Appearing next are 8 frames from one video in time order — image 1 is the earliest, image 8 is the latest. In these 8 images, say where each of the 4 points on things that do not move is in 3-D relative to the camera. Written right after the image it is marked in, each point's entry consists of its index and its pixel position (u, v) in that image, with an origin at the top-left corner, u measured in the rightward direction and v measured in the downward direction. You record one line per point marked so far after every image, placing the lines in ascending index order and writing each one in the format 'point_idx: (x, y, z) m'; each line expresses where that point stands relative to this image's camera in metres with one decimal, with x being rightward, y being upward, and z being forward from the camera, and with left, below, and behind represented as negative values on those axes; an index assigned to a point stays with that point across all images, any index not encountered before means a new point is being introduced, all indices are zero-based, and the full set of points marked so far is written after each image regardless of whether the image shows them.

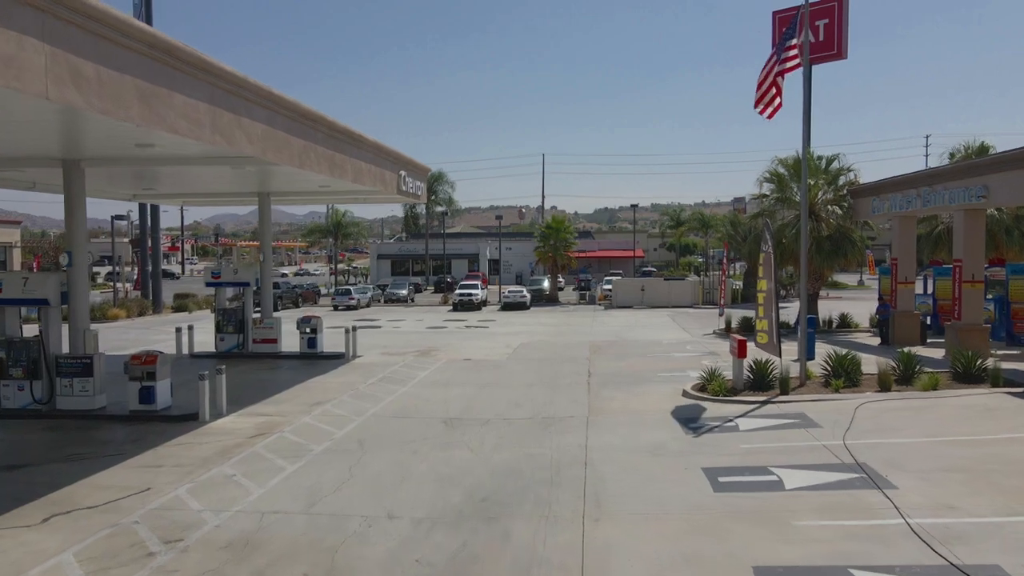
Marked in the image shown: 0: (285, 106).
0: (-3.5, +2.8, +11.2) m
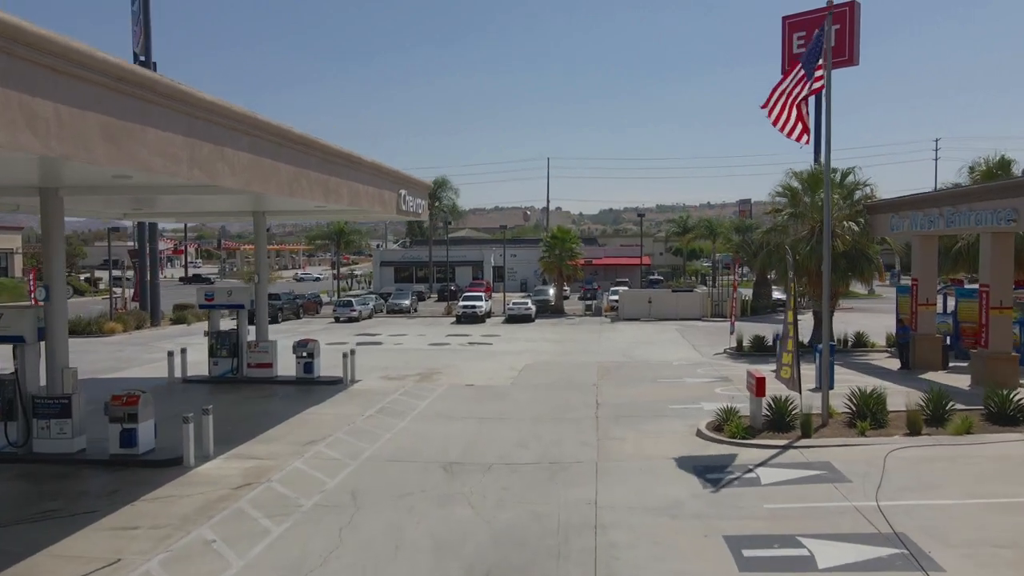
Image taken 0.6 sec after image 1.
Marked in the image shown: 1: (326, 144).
0: (-3.4, +2.2, +10.5) m
1: (-3.2, +2.4, +12.5) m
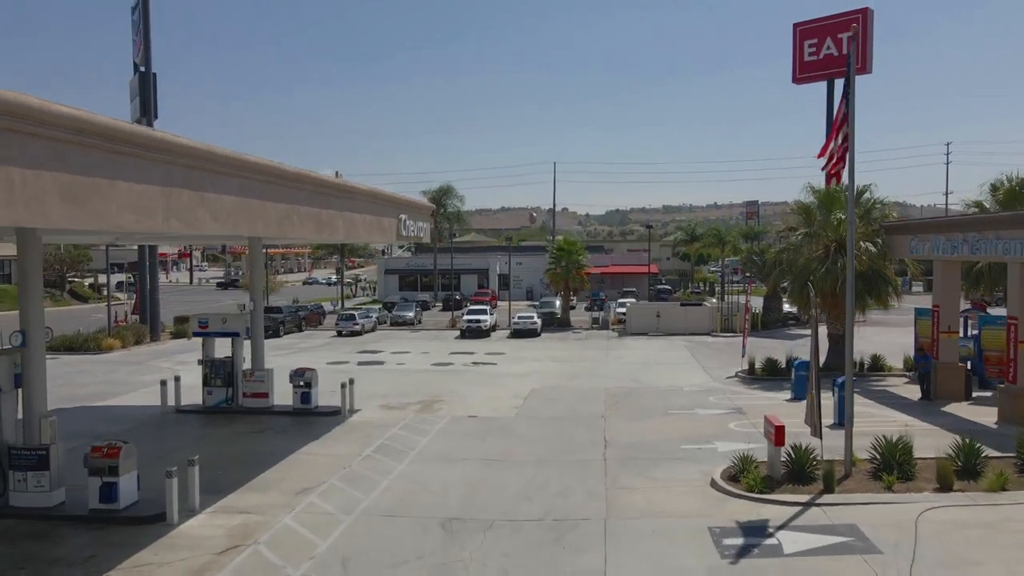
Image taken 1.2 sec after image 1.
0: (-3.4, +1.6, +9.9) m
1: (-3.1, +1.8, +11.9) m
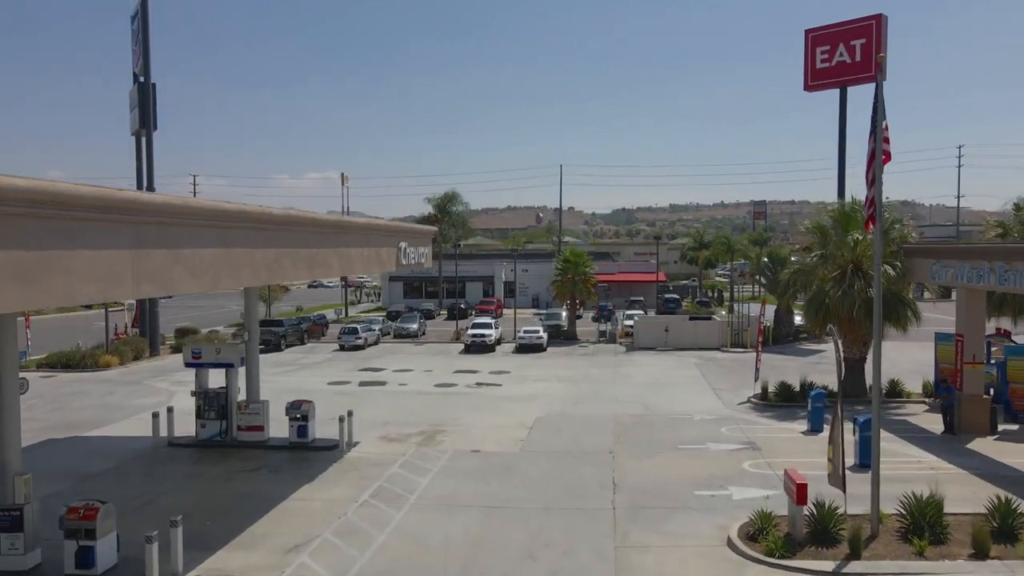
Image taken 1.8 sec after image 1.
0: (-3.3, +0.9, +9.2) m
1: (-3.1, +1.1, +11.2) m
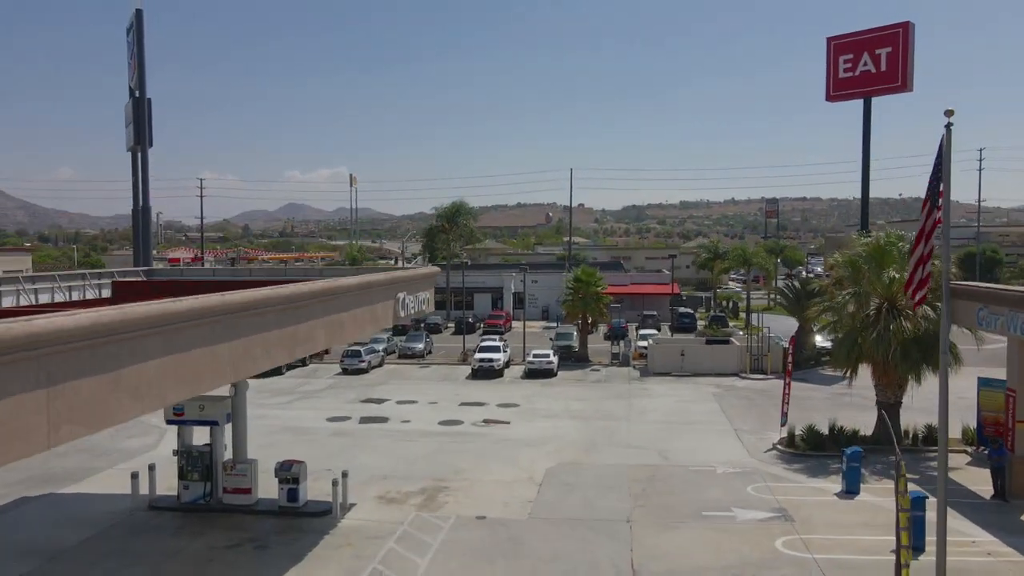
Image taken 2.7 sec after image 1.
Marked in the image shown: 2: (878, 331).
0: (-3.3, -0.3, +7.8) m
1: (-2.9, 0.0, +9.8) m
2: (+9.7, -1.1, +19.6) m
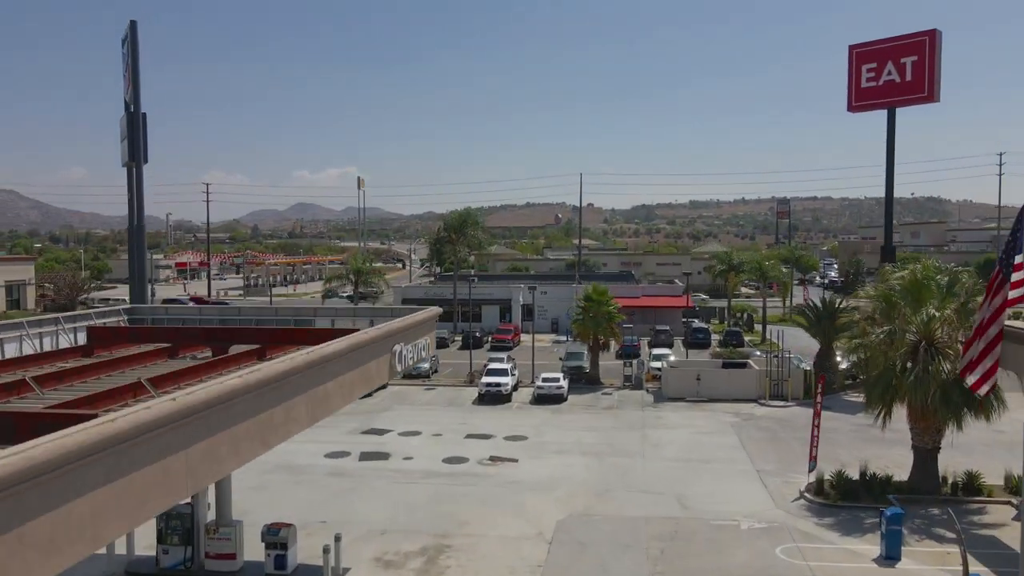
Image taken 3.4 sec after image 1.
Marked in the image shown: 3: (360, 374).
0: (-3.2, -1.2, +6.5) m
1: (-2.9, -1.0, +8.5) m
2: (+9.9, -2.1, +18.1) m
3: (-2.4, -1.5, +11.7) m
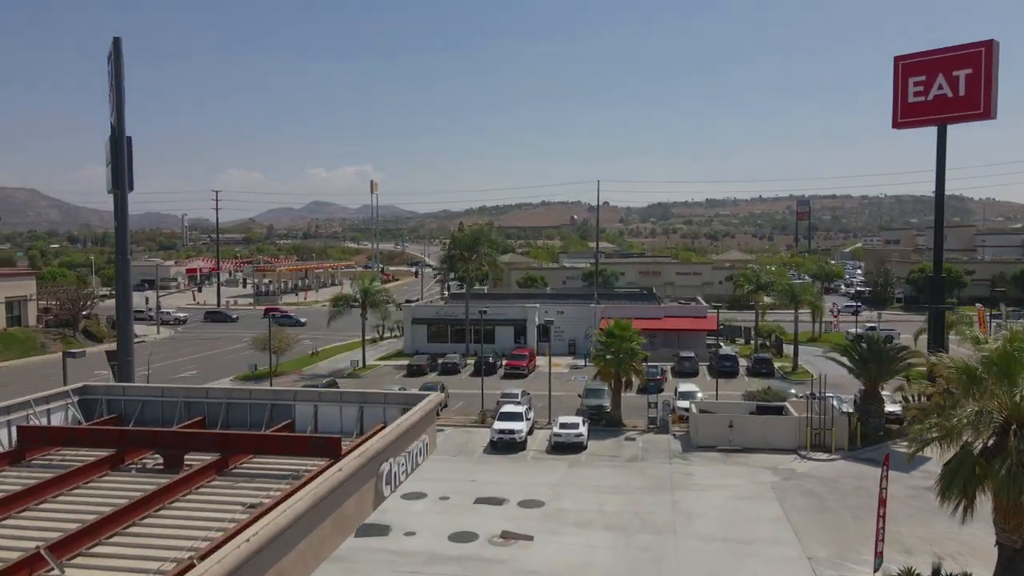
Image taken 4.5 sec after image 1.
0: (-3.1, -2.8, +4.0) m
1: (-2.7, -2.6, +5.9) m
2: (+10.2, -3.6, +15.3) m
3: (-2.3, -3.0, +9.1) m
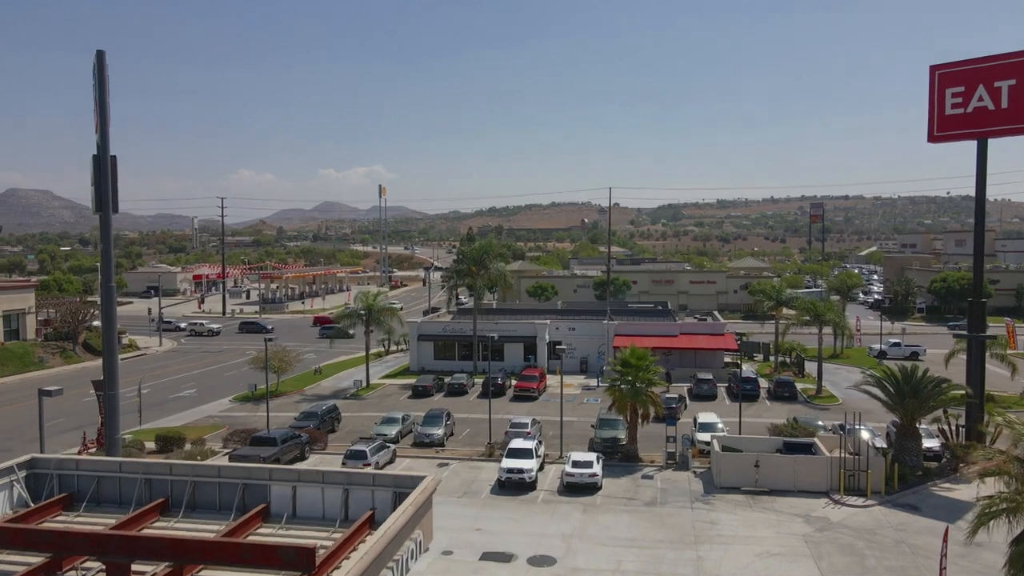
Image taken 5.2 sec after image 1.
0: (-3.1, -3.9, +2.1) m
1: (-2.7, -3.6, +4.0) m
2: (+10.4, -4.7, +13.2) m
3: (-2.2, -4.1, +7.2) m
